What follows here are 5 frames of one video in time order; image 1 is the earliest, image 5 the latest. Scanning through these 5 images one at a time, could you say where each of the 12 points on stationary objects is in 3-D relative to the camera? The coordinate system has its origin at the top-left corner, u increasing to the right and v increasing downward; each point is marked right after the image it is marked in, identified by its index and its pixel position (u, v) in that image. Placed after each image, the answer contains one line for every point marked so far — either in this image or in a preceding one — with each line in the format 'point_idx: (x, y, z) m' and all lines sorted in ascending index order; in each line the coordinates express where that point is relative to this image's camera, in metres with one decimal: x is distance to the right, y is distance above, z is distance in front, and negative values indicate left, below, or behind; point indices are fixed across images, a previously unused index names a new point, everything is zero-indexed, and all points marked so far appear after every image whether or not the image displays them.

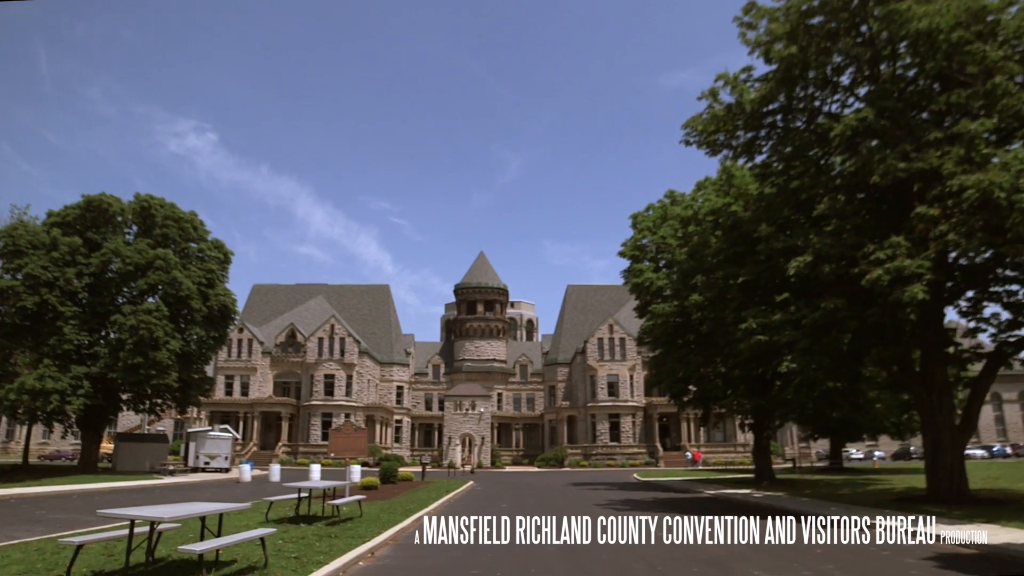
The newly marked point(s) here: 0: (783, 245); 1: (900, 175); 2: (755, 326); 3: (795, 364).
0: (+7.1, +1.2, +18.8) m
1: (+9.2, +2.7, +17.2) m
2: (+6.2, -0.9, +18.6) m
3: (+6.9, -1.9, +17.8) m
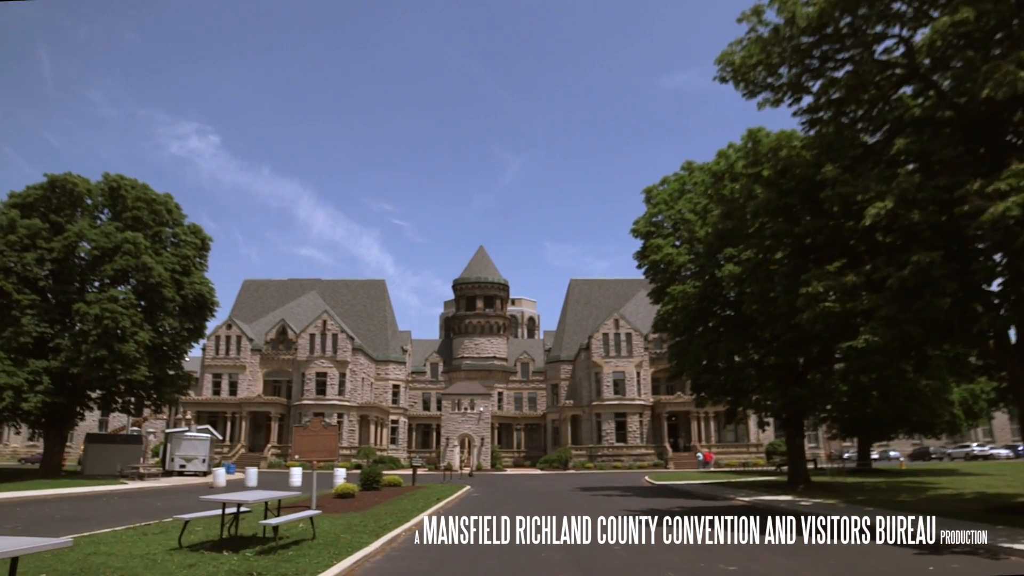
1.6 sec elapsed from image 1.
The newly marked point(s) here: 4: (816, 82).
0: (+7.1, +2.0, +14.9) m
1: (+9.2, +3.6, +13.3) m
2: (+6.3, 0.0, +14.7) m
3: (+6.9, -1.0, +13.9) m
4: (+8.2, +5.6, +19.6) m
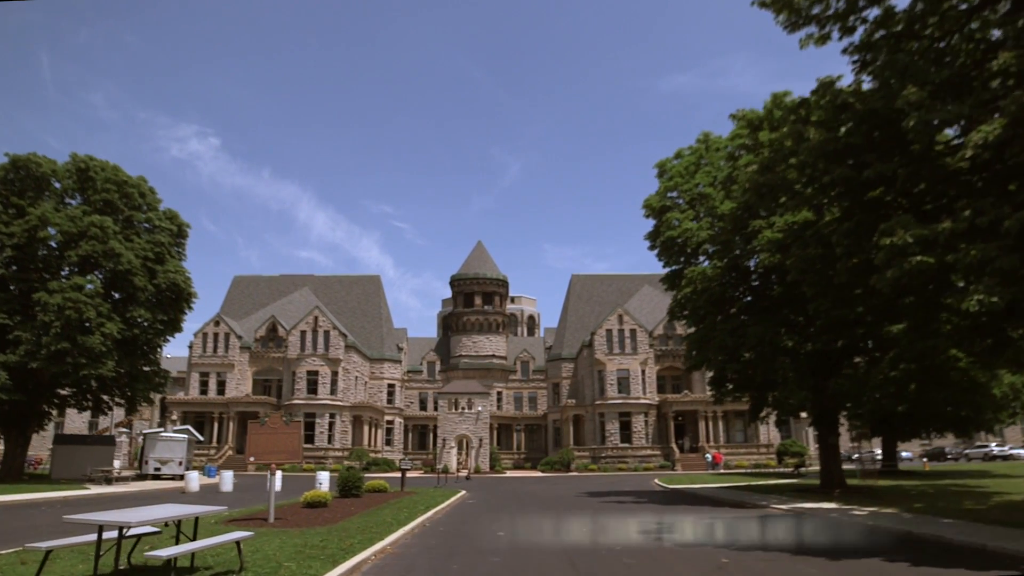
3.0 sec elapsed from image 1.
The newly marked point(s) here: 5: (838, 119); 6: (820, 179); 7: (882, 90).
0: (+7.0, +2.8, +11.7) m
1: (+9.2, +4.4, +10.1) m
2: (+6.2, +0.7, +11.5) m
3: (+6.9, -0.2, +10.7) m
4: (+8.2, +6.3, +16.4) m
5: (+6.6, +3.4, +14.7) m
6: (+6.3, +2.2, +15.0) m
7: (+7.0, +3.8, +13.7) m
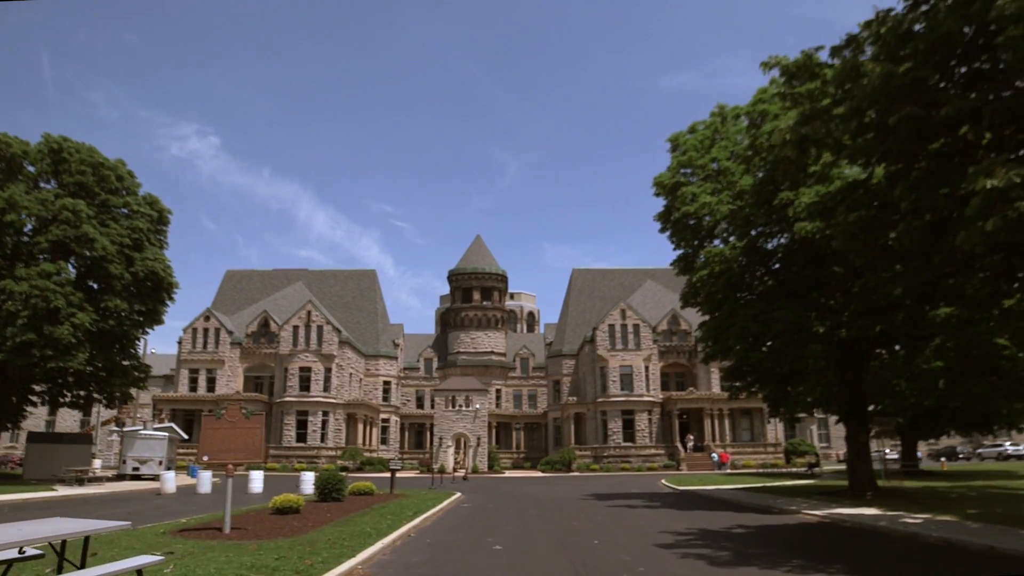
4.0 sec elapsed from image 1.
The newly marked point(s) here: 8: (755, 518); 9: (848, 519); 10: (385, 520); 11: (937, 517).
0: (+7.0, +3.3, +9.3) m
1: (+9.2, +4.9, +7.7) m
2: (+6.2, +1.3, +9.1) m
3: (+6.9, +0.3, +8.3) m
4: (+8.2, +6.9, +14.0) m
5: (+6.6, +4.0, +12.3) m
6: (+6.3, +2.8, +12.6) m
7: (+7.0, +4.3, +11.3) m
8: (+6.4, -6.0, +18.7) m
9: (+8.3, -5.7, +17.8) m
10: (-2.9, -5.3, +16.4) m
11: (+9.8, -5.3, +16.5) m
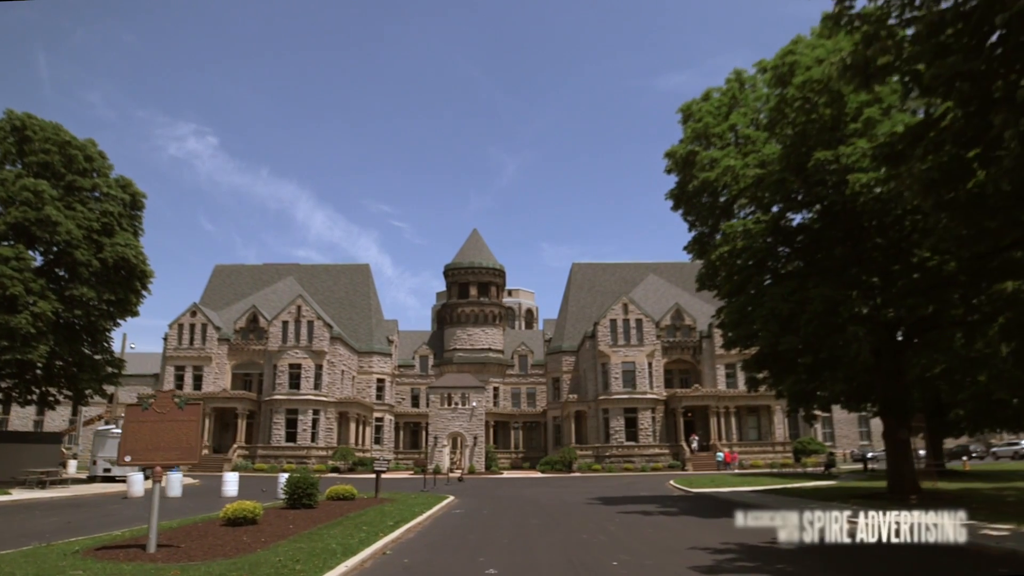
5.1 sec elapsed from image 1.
0: (+7.0, +4.0, +6.7) m
1: (+9.1, +5.6, +5.1) m
2: (+6.2, +1.9, +6.4) m
3: (+6.9, +1.0, +5.6) m
4: (+8.1, +7.5, +11.4) m
5: (+6.5, +4.6, +9.6) m
6: (+6.3, +3.4, +10.0) m
7: (+6.9, +5.0, +8.6) m
8: (+6.3, -5.3, +16.0) m
9: (+8.3, -5.0, +15.2) m
10: (-3.0, -4.7, +13.8) m
11: (+9.7, -4.6, +13.9) m
